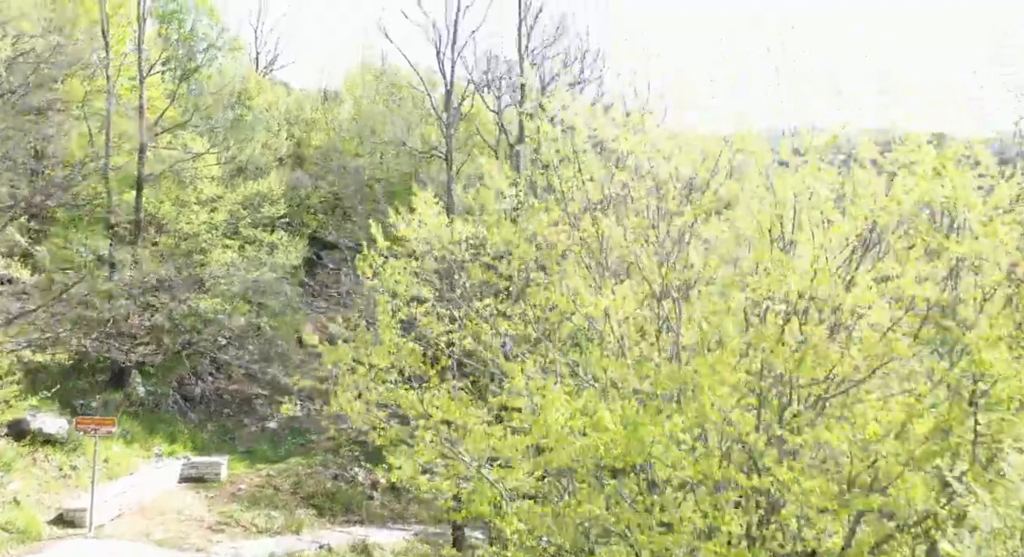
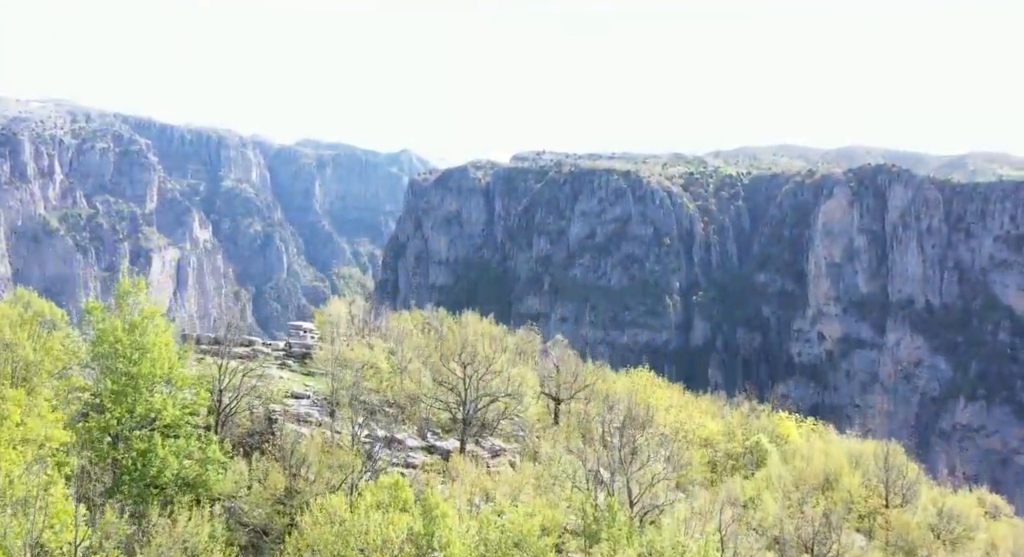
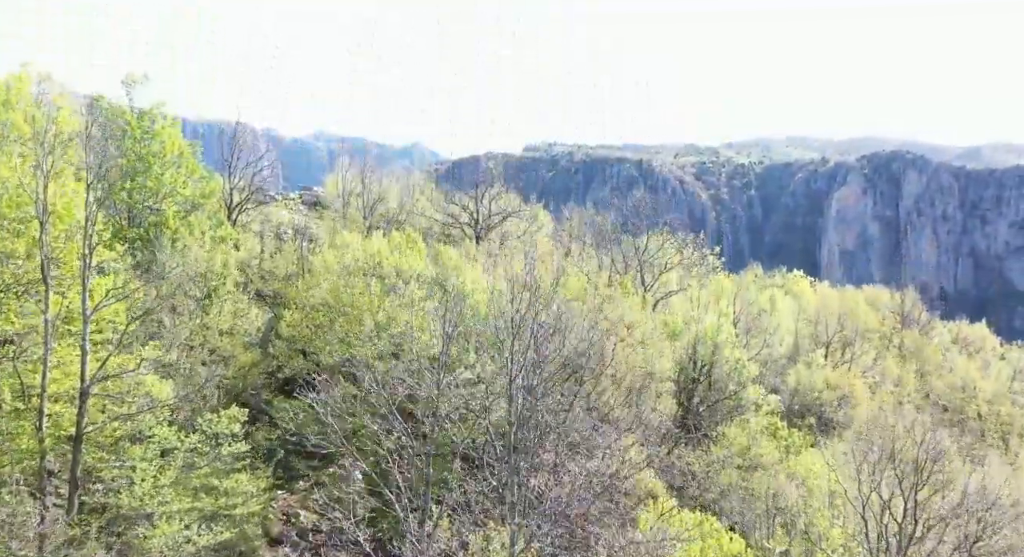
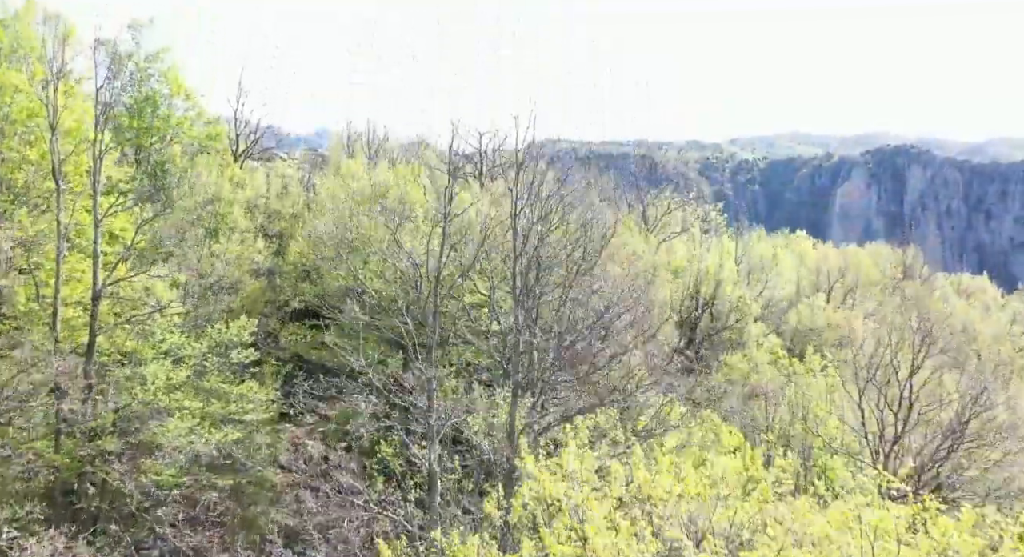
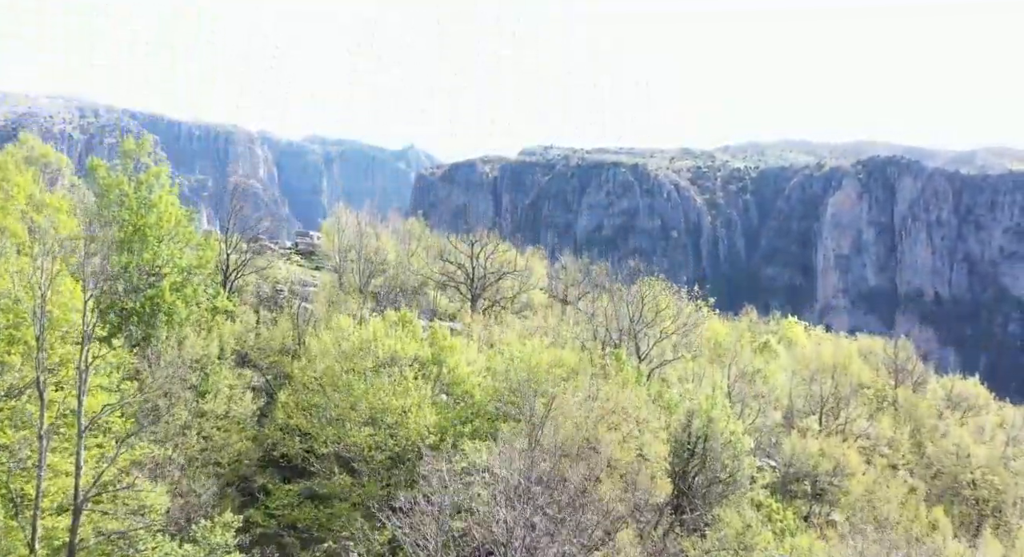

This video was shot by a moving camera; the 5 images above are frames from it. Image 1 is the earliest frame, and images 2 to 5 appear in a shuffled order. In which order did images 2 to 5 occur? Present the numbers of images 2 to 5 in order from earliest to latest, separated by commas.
4, 3, 5, 2
